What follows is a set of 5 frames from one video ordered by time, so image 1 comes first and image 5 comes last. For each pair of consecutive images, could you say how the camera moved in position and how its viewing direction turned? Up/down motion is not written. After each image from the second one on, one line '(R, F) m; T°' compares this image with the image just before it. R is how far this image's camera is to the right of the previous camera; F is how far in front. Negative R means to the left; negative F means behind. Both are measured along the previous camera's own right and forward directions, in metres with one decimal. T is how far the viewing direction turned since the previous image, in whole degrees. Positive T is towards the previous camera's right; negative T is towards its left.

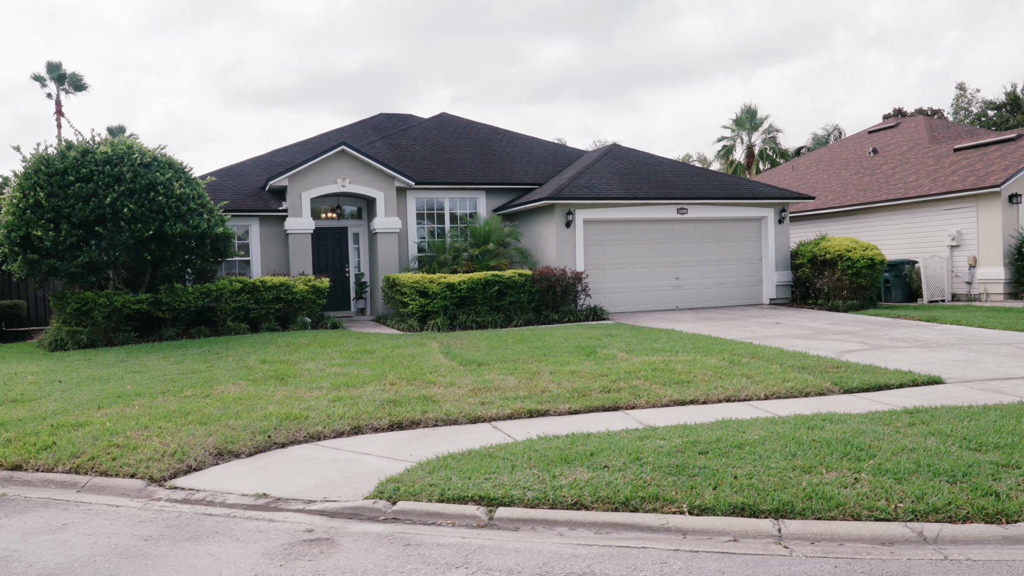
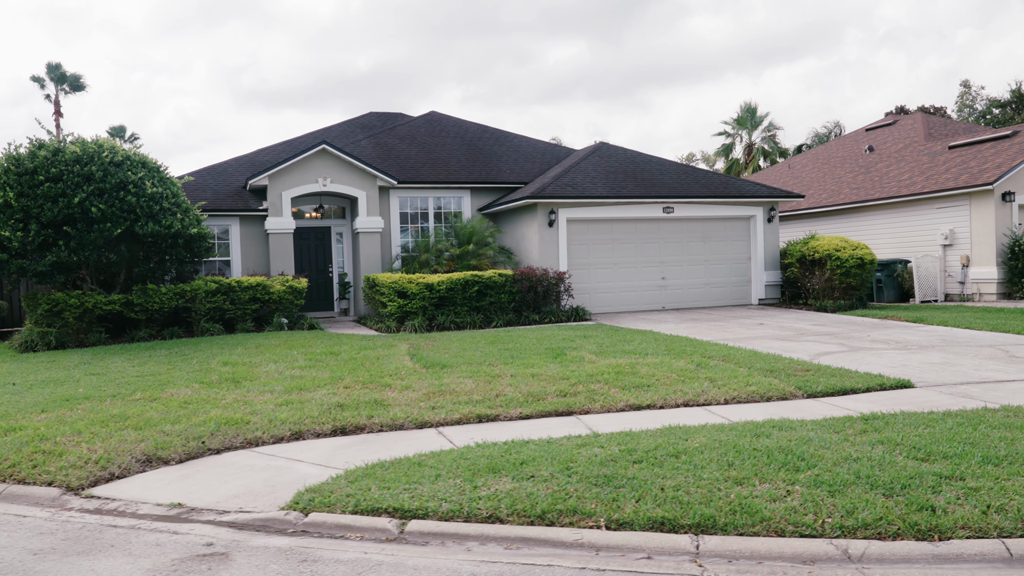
(+0.5, +0.2) m; -1°
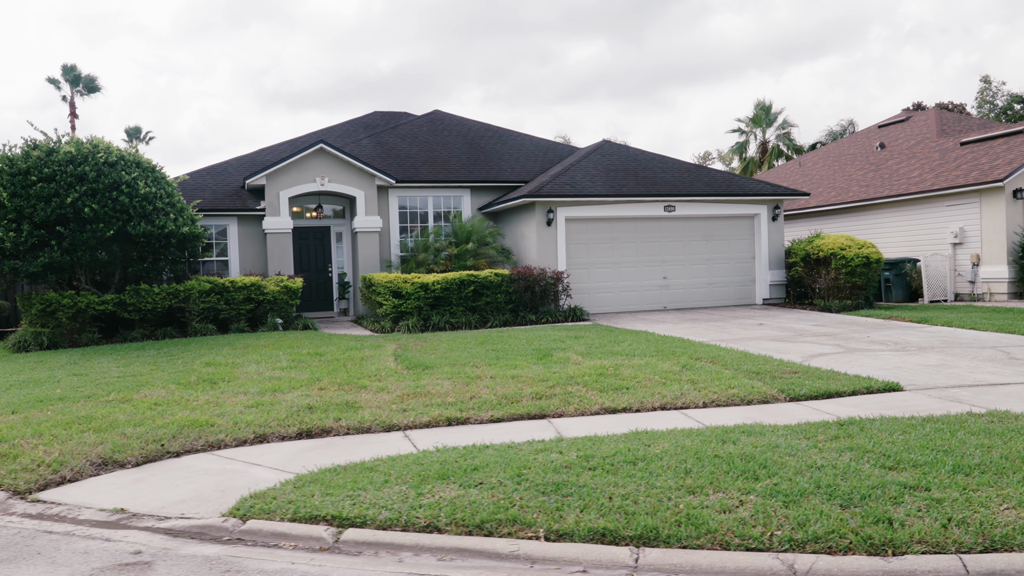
(+0.4, +0.2) m; -1°
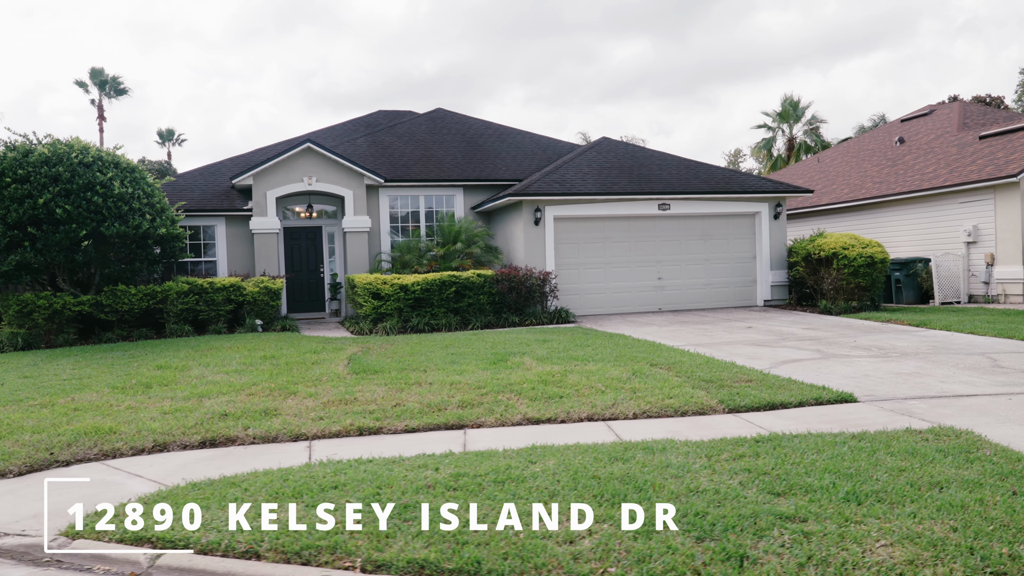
(+0.9, +0.4) m; -3°
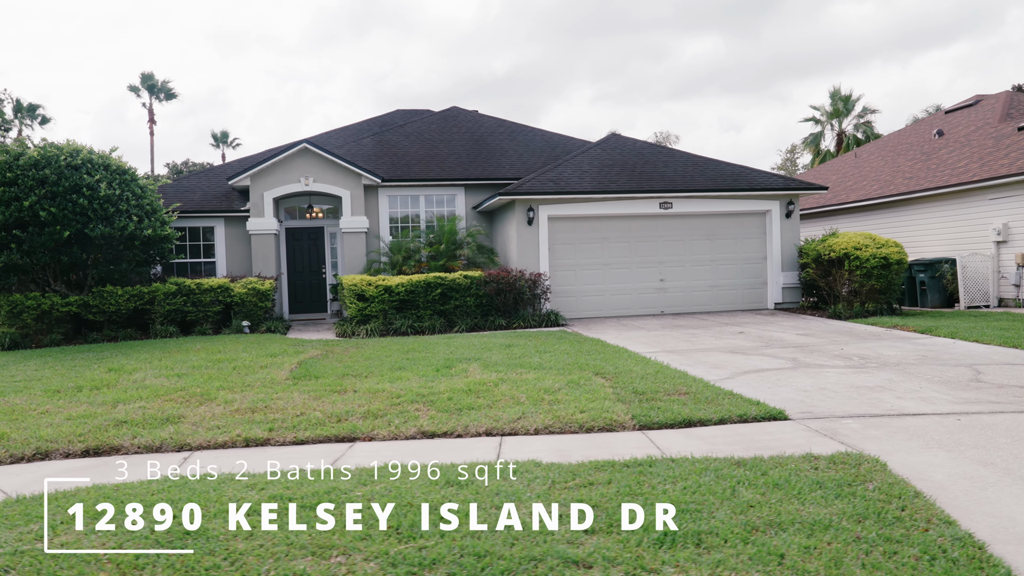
(+1.2, +0.4) m; -5°
